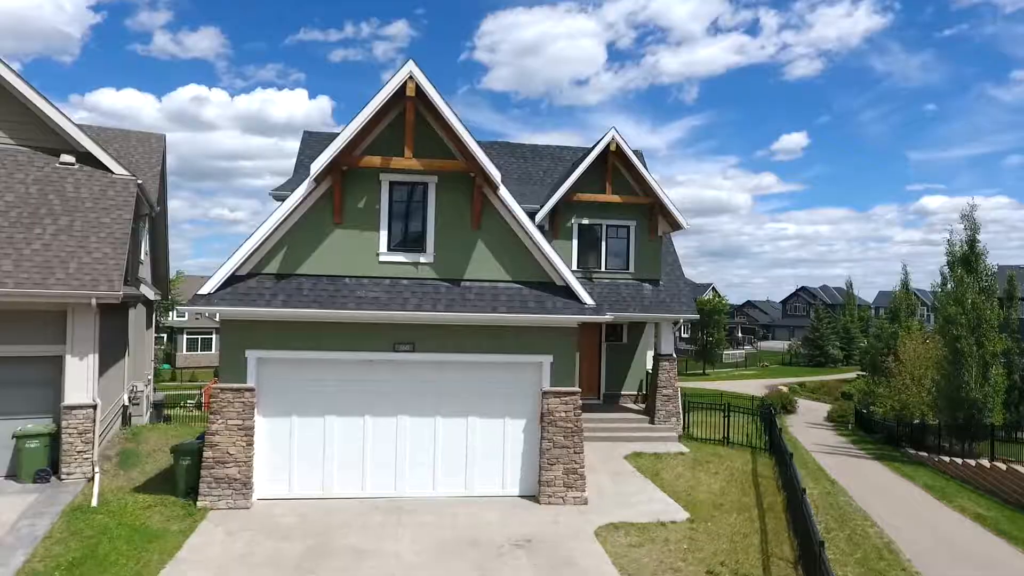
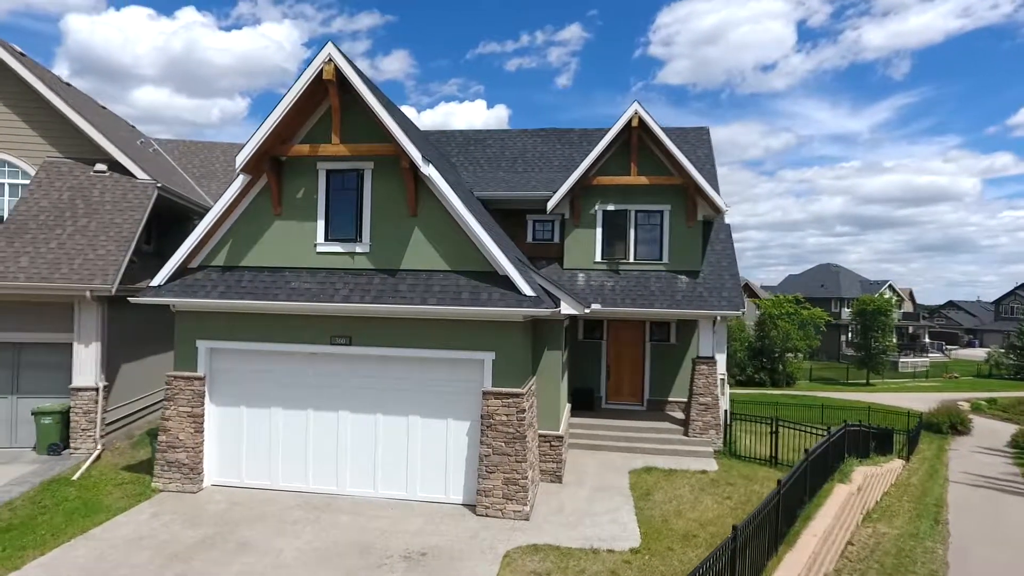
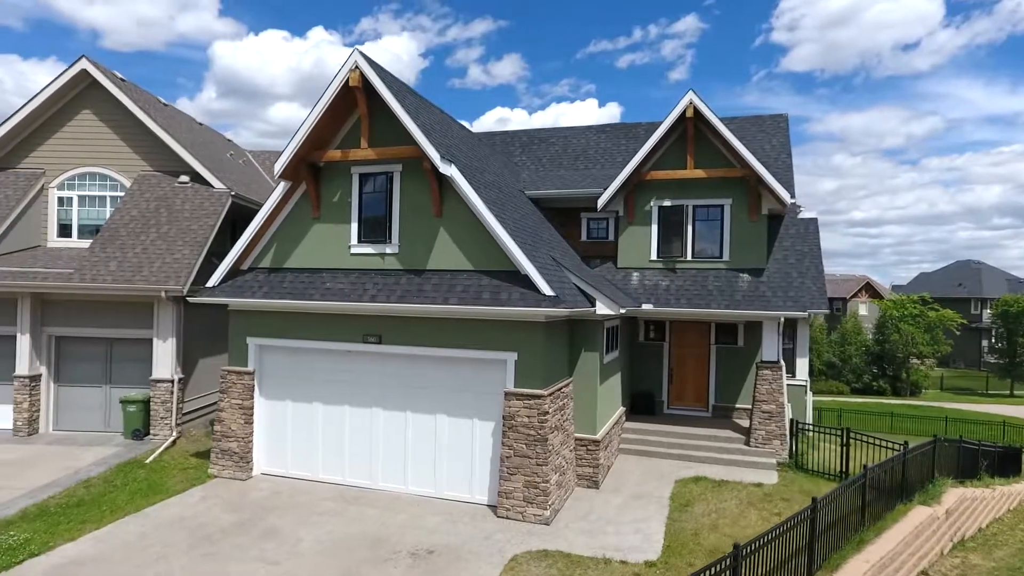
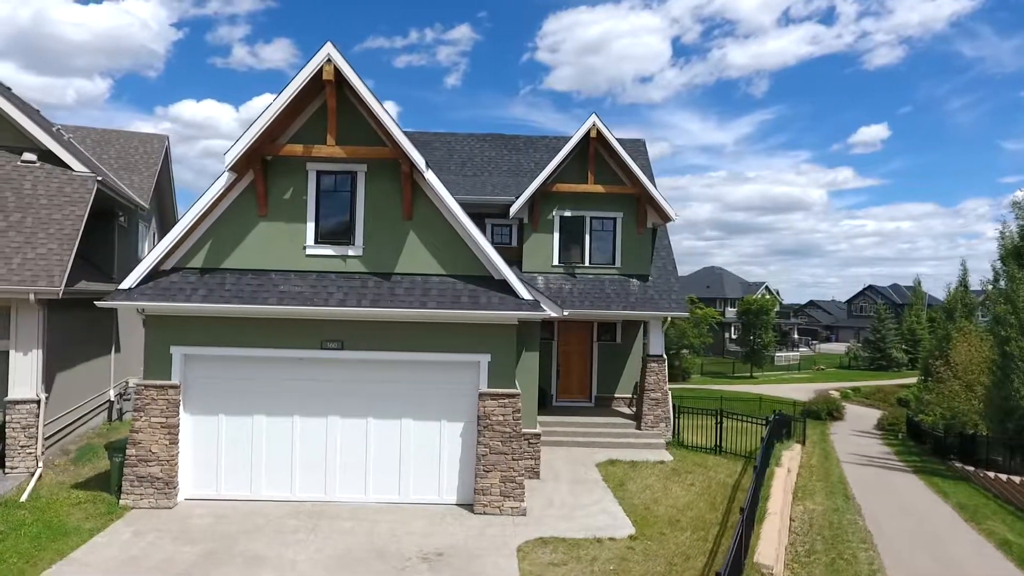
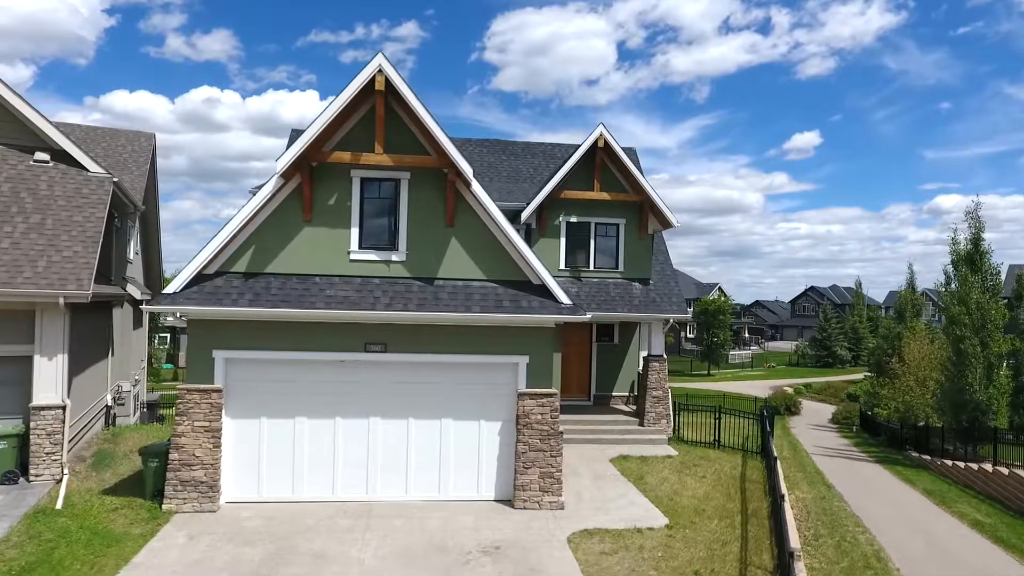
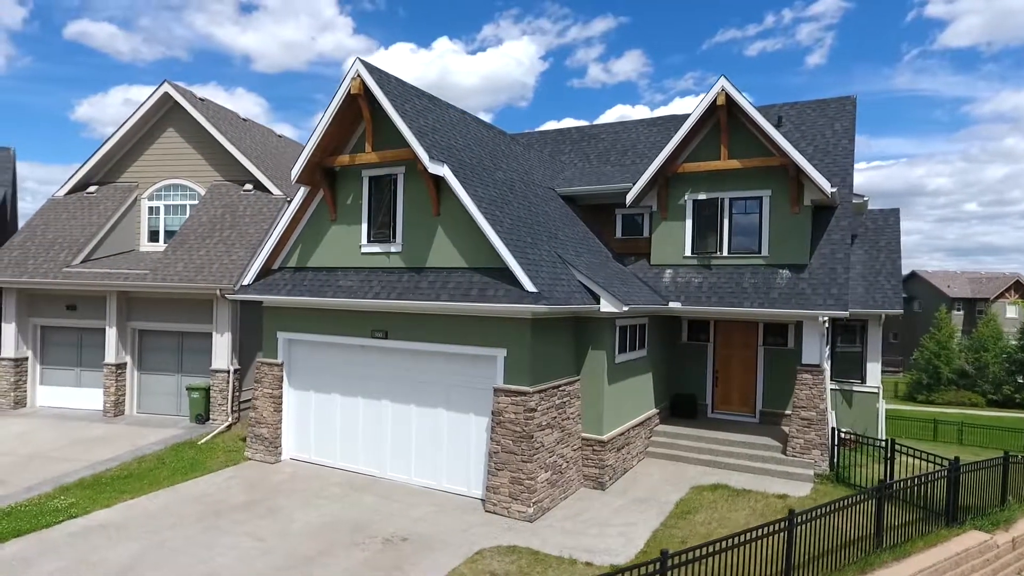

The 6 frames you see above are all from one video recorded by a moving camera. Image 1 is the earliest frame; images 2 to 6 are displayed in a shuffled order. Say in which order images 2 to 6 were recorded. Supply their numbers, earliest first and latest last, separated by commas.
5, 4, 2, 3, 6
